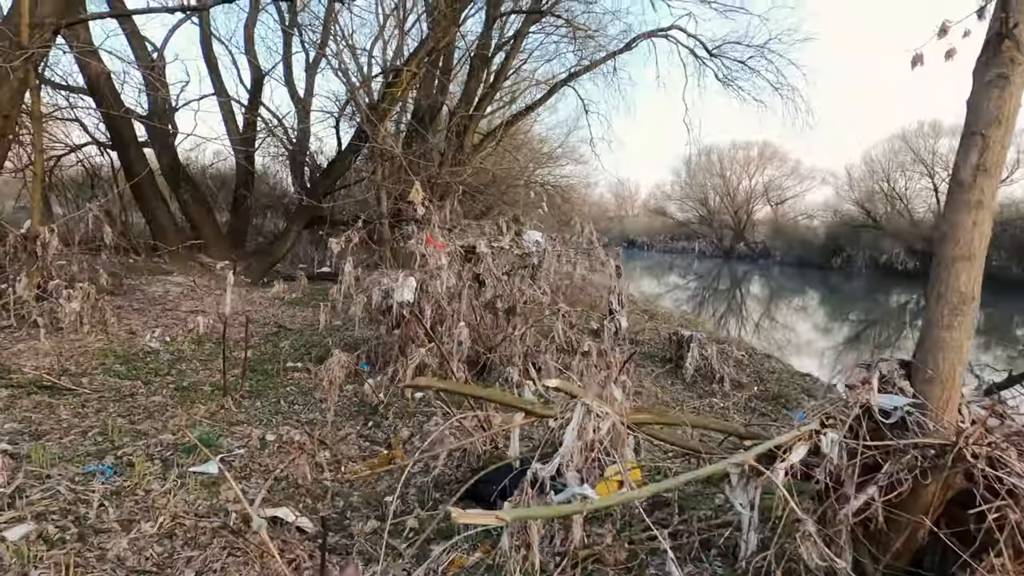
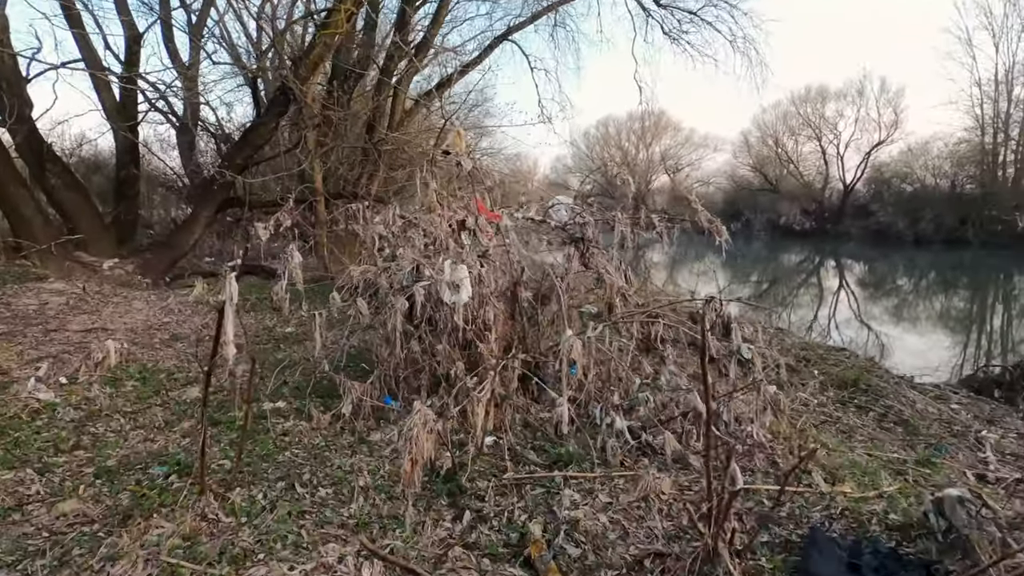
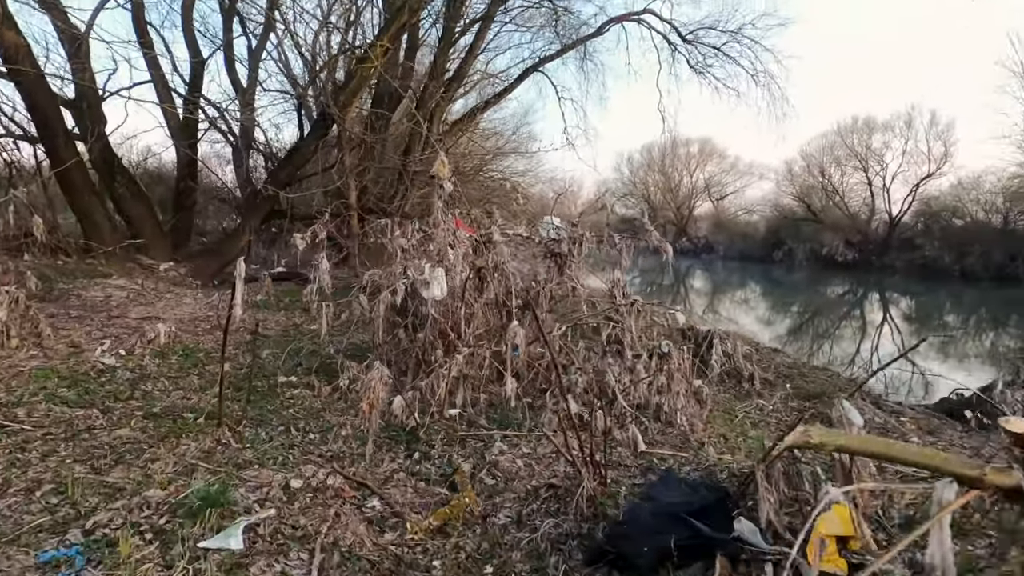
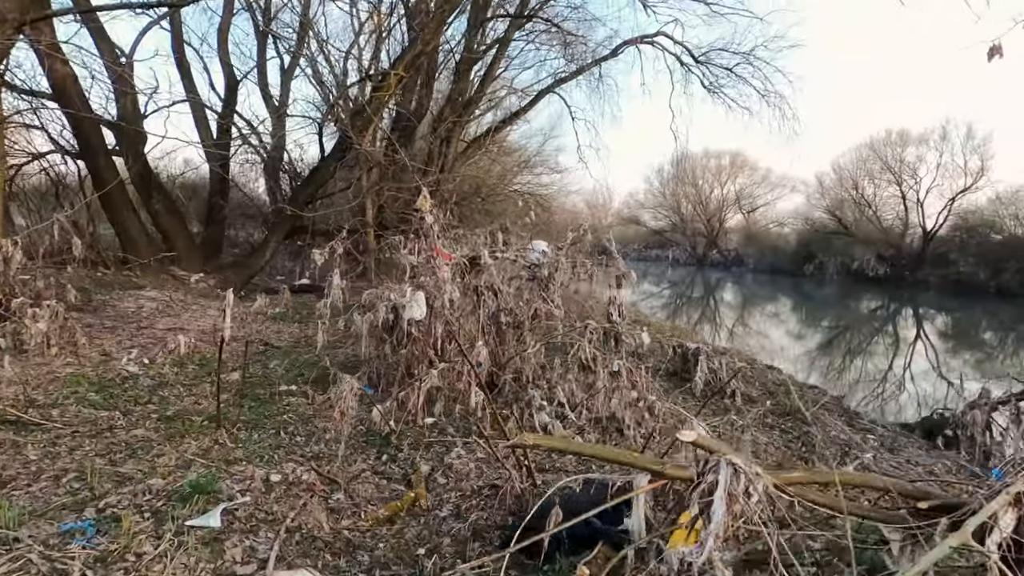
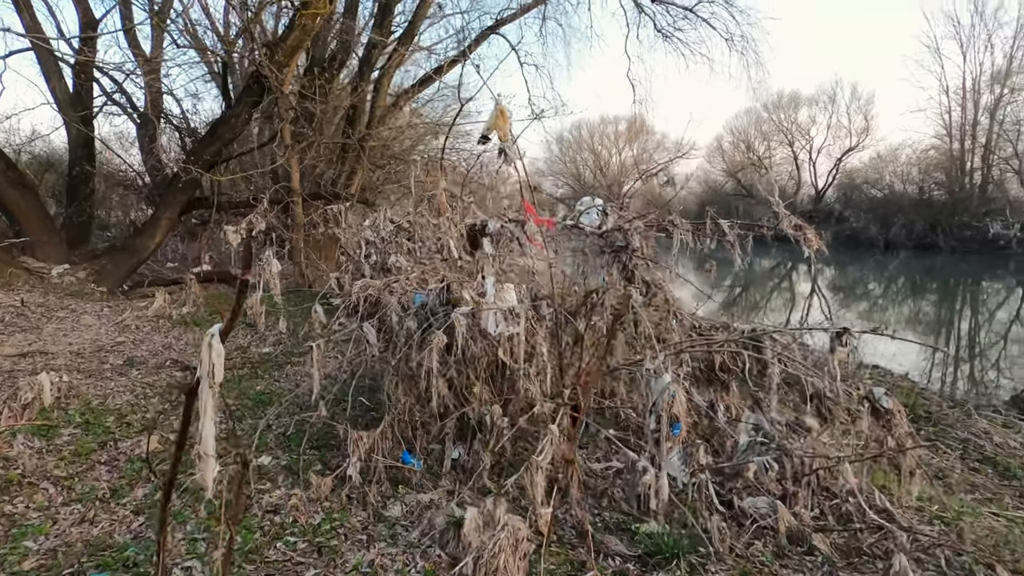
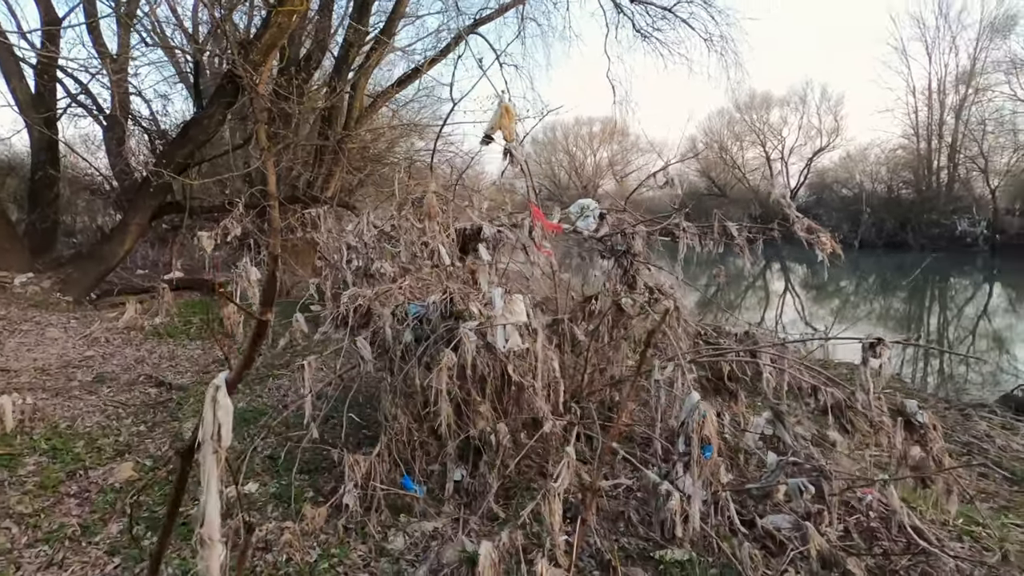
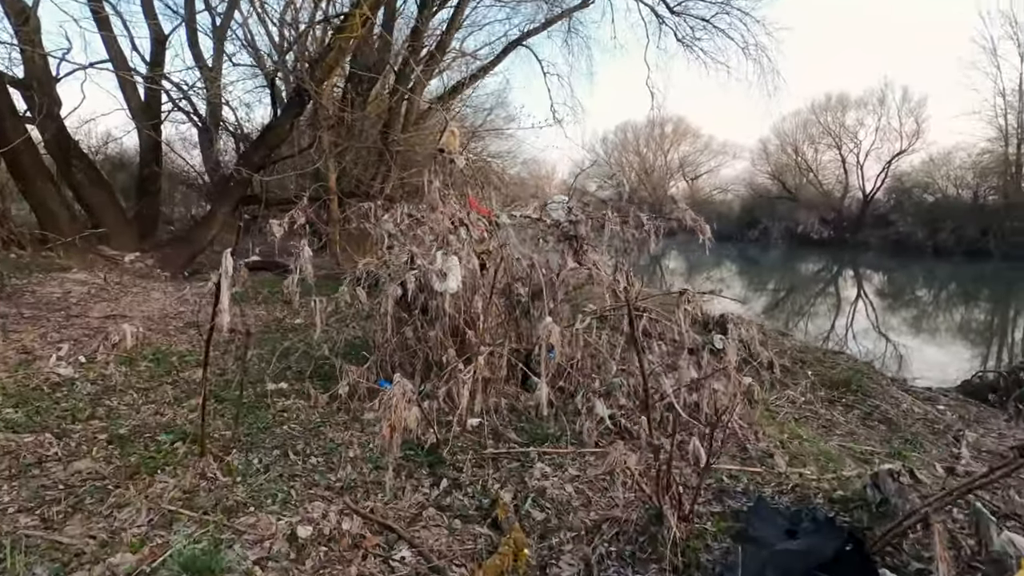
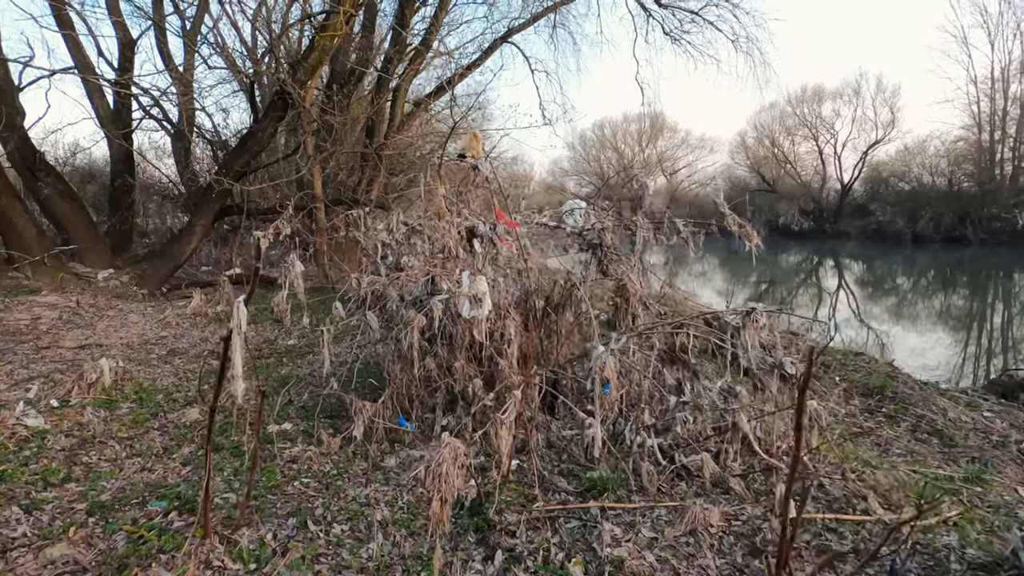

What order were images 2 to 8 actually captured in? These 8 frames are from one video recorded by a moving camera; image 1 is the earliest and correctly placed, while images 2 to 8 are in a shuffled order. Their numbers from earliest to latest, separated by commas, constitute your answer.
4, 3, 7, 2, 8, 5, 6
